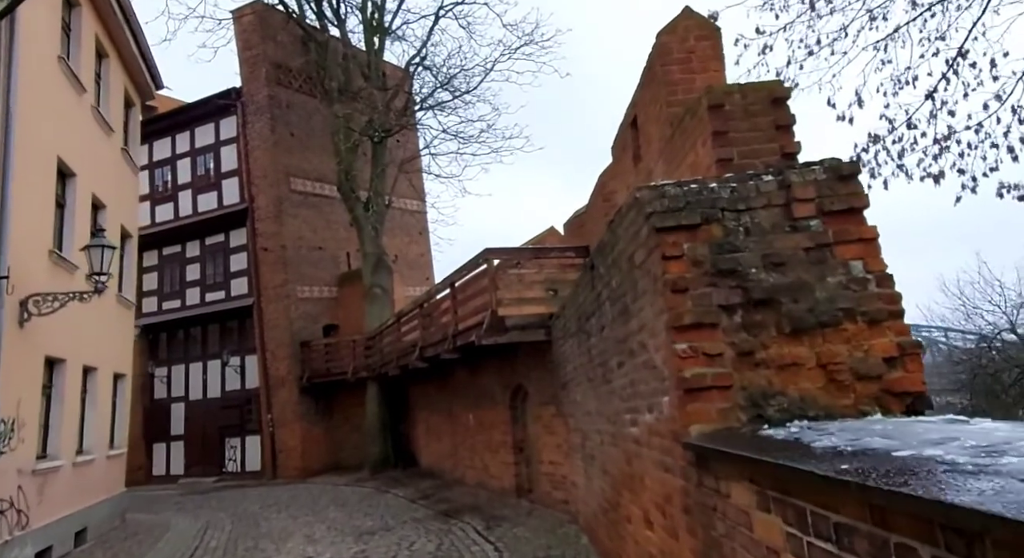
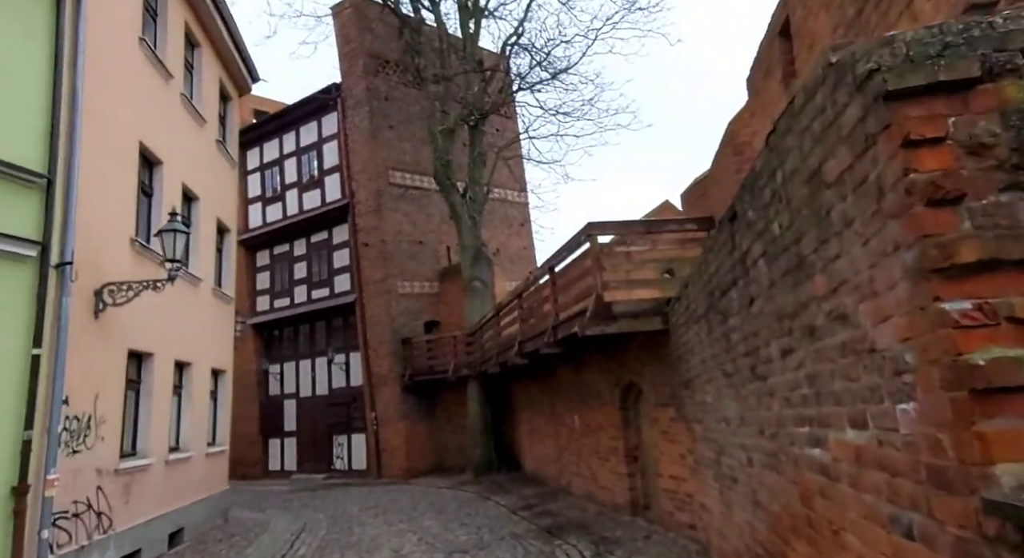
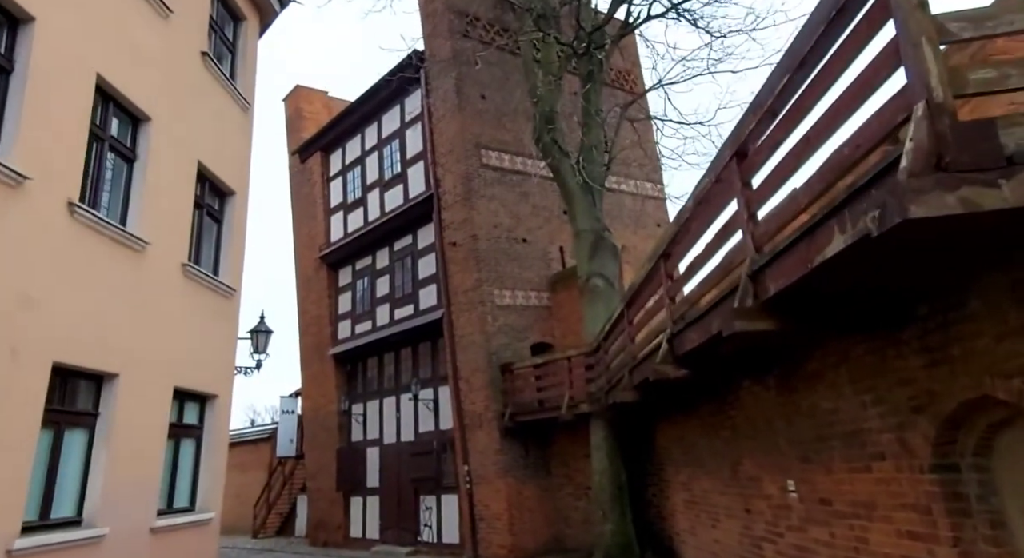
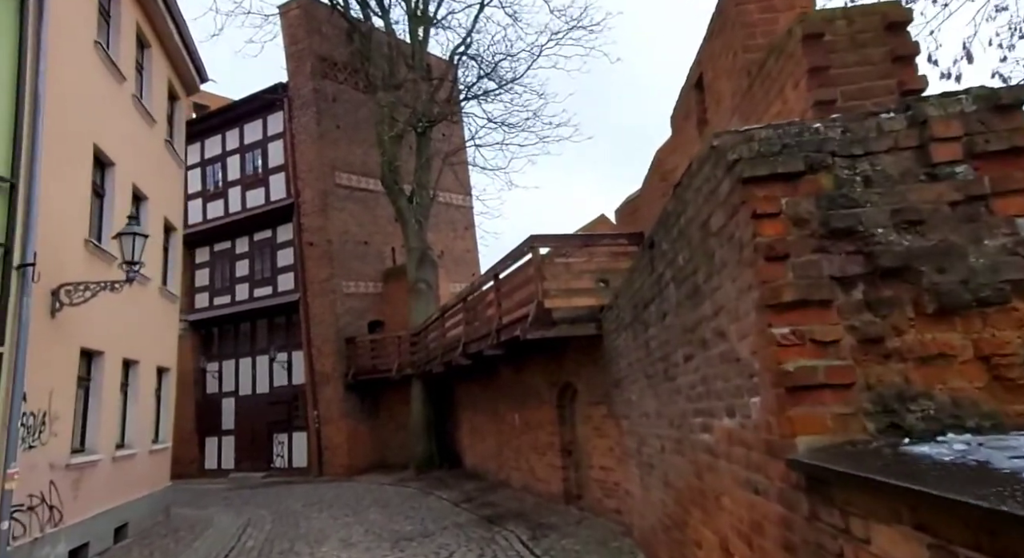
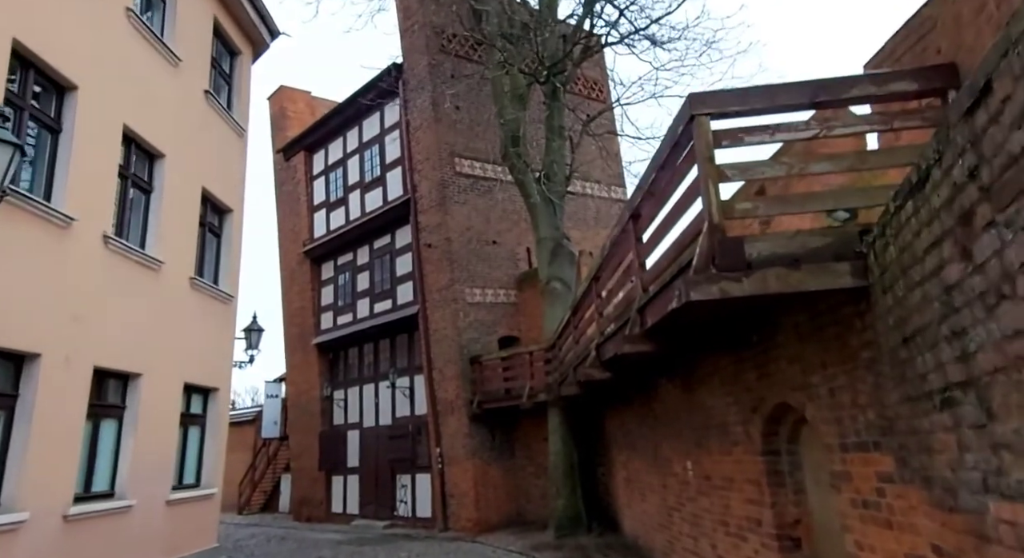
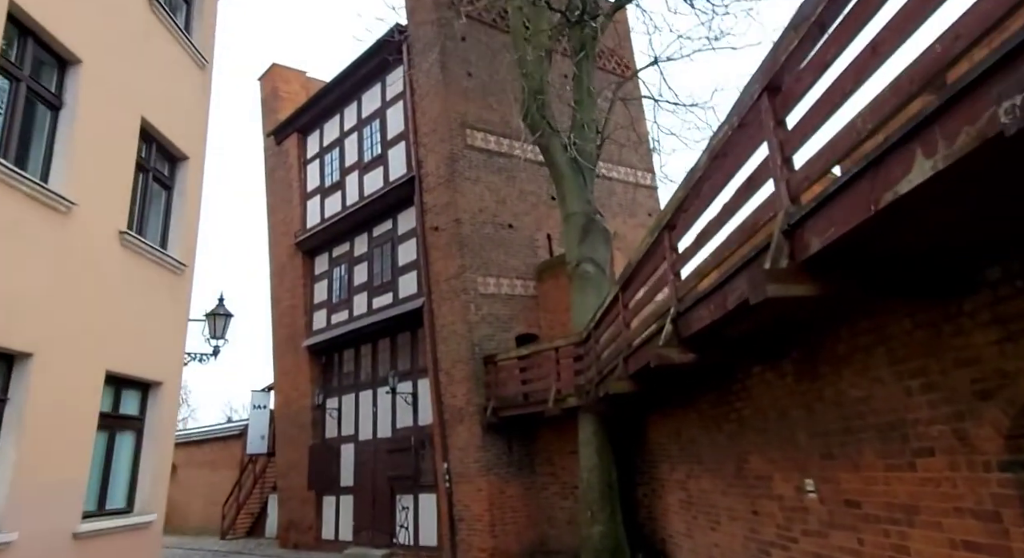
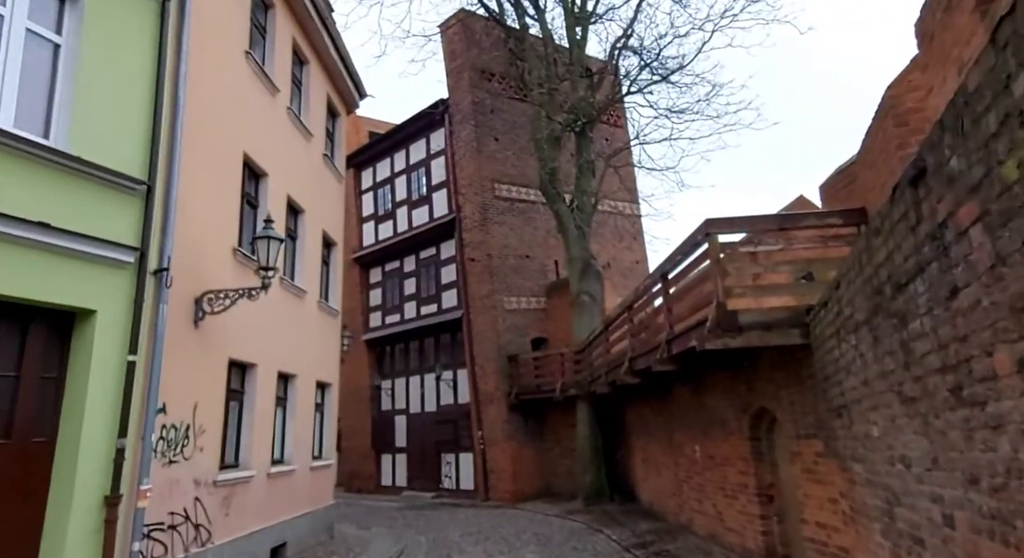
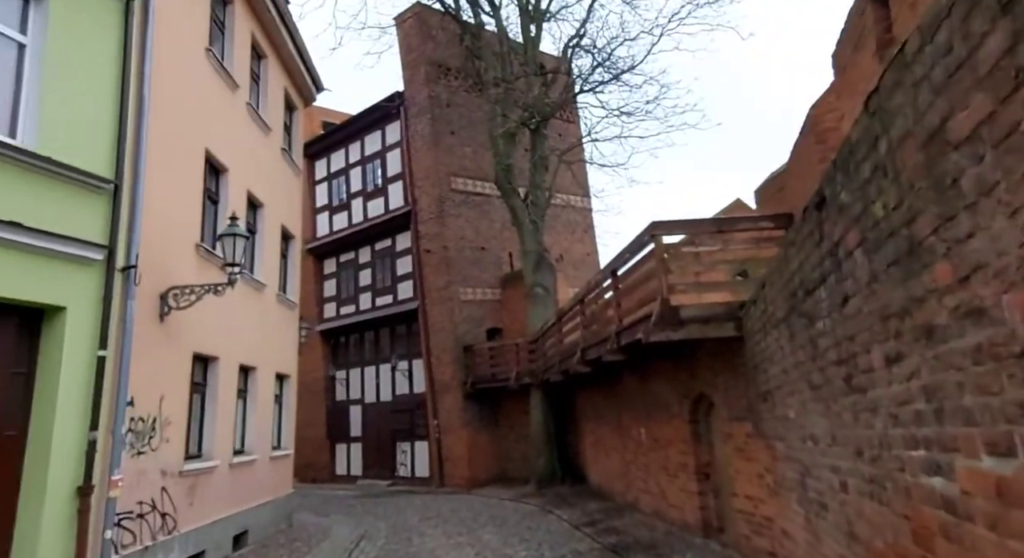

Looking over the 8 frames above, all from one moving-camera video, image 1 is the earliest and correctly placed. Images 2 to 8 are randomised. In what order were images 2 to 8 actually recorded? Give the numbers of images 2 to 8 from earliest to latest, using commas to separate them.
4, 2, 8, 7, 5, 3, 6
